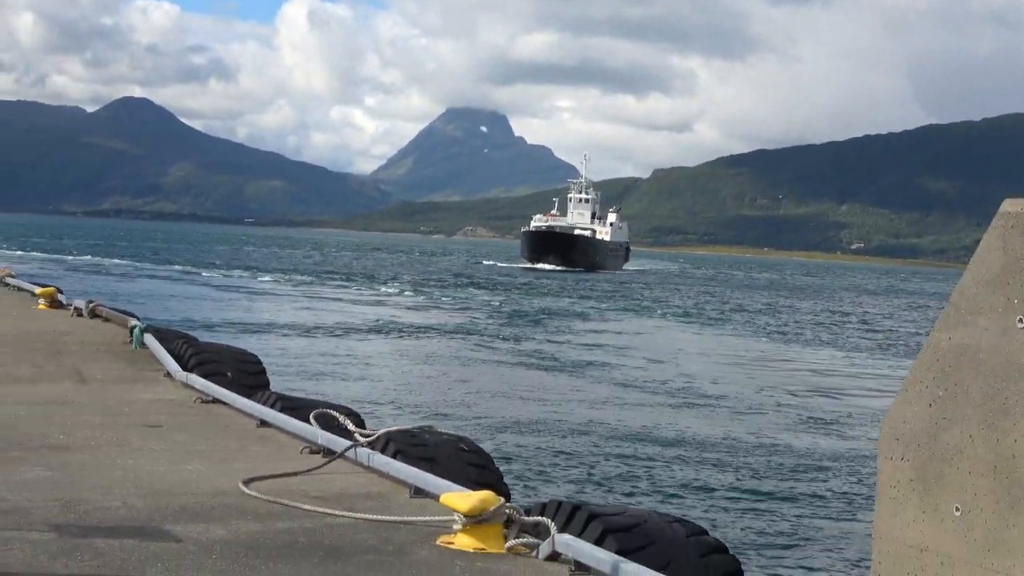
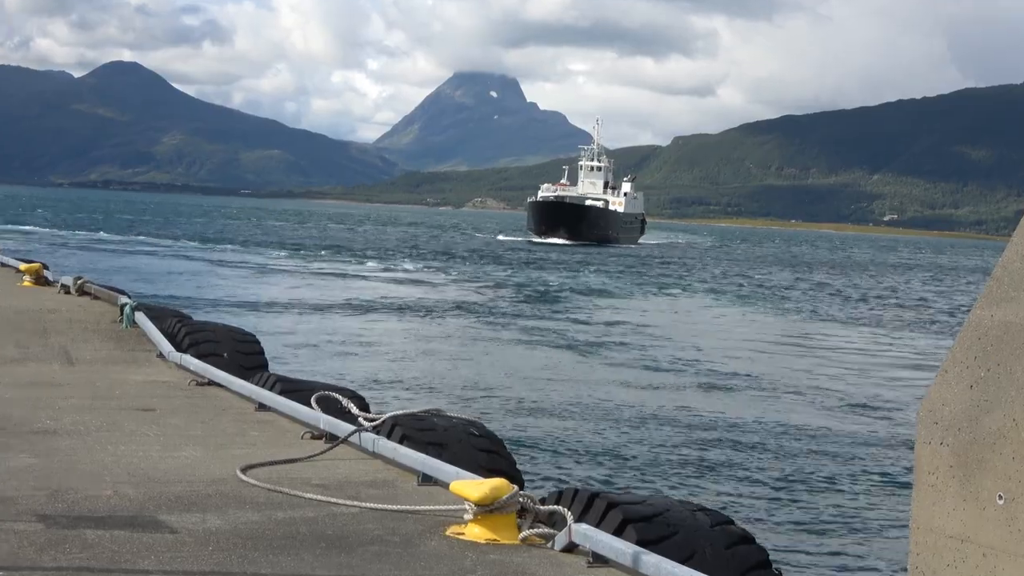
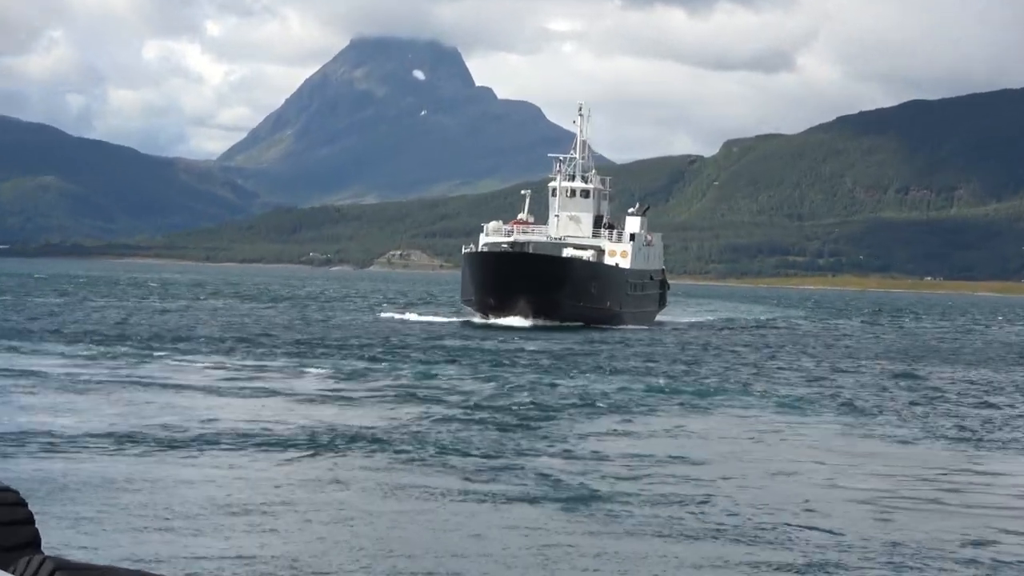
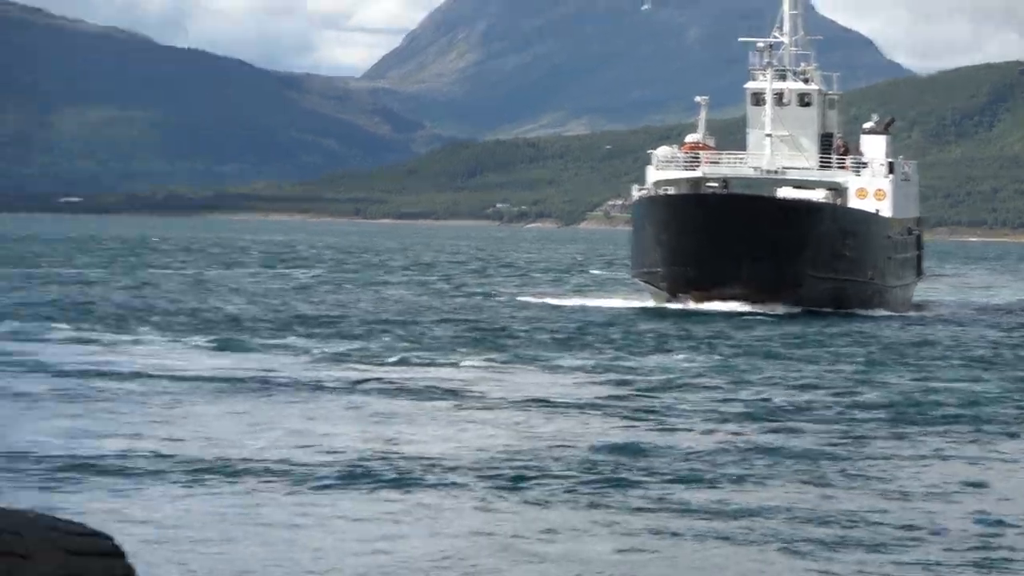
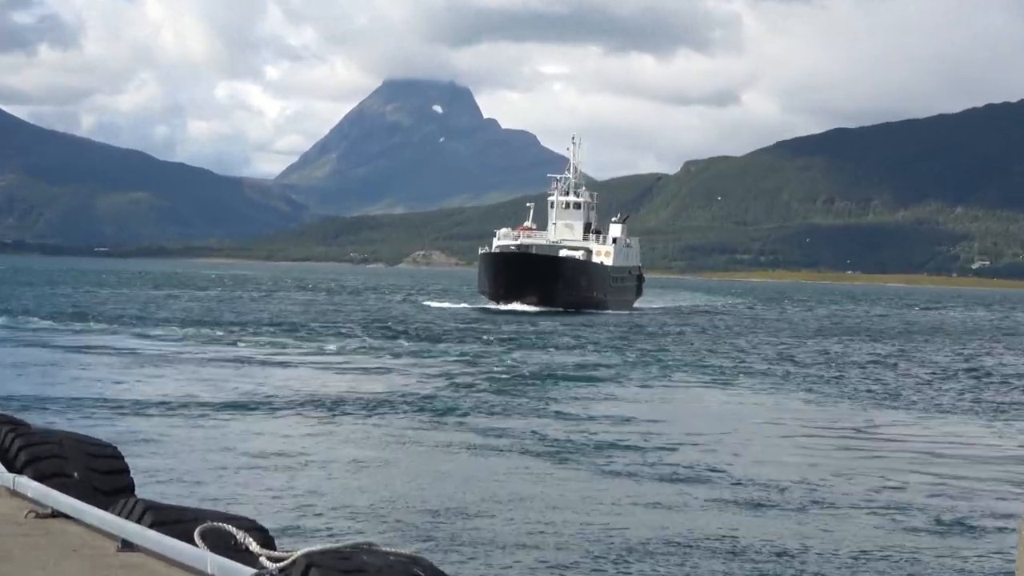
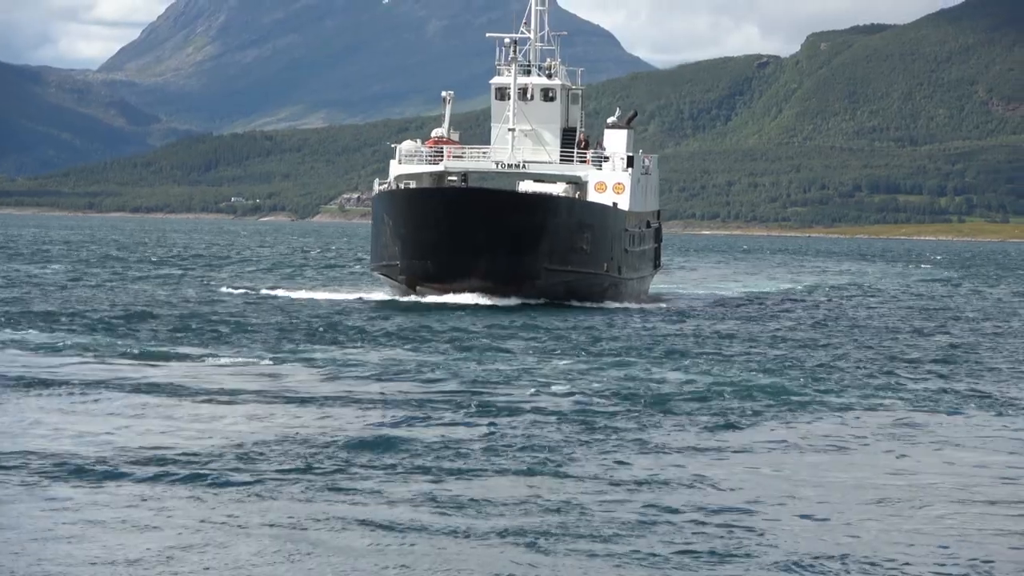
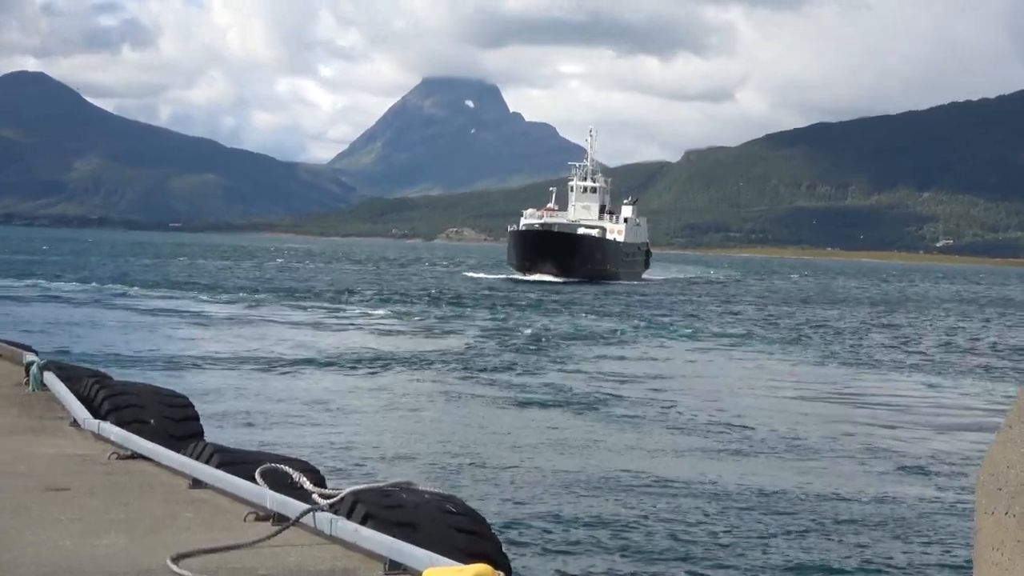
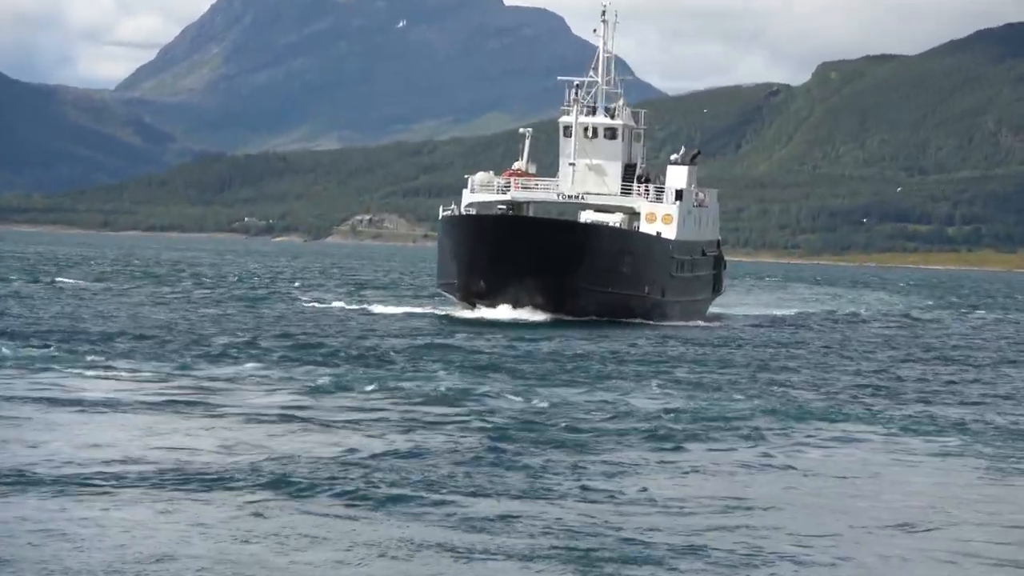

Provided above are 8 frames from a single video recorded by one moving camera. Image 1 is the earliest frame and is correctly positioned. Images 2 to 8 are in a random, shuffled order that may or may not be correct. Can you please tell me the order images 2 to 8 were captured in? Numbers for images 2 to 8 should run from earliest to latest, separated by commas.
2, 7, 5, 3, 8, 6, 4
